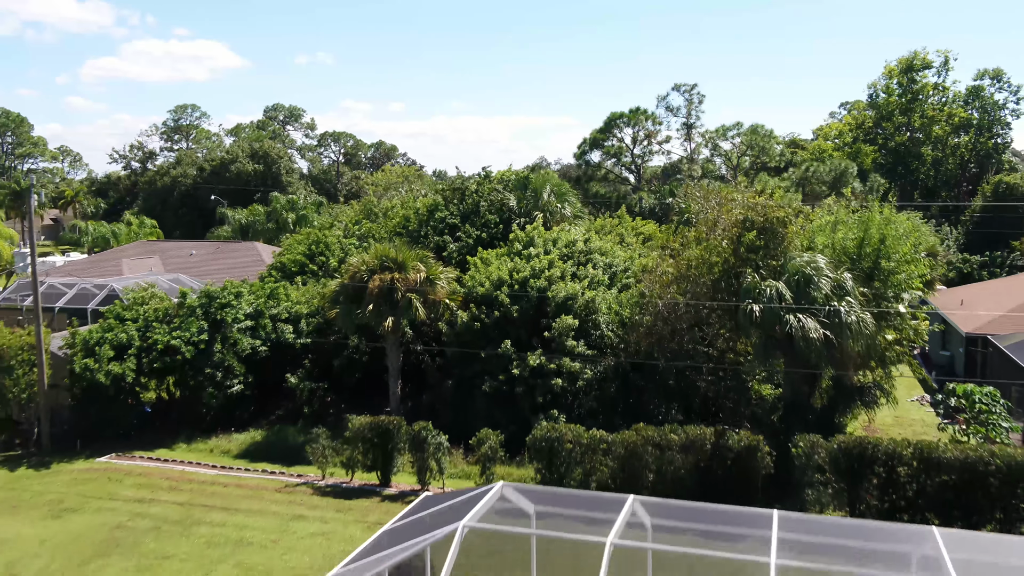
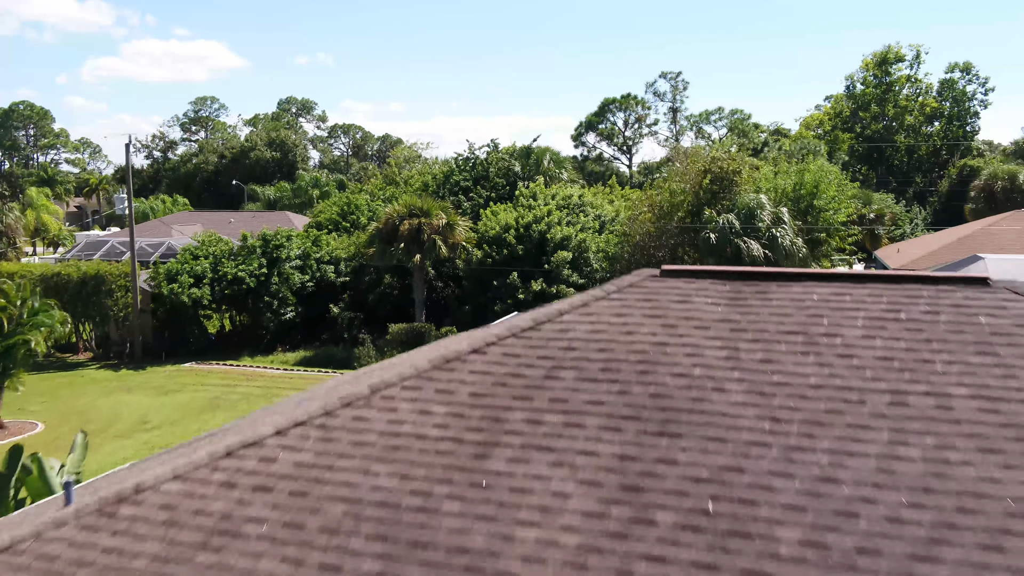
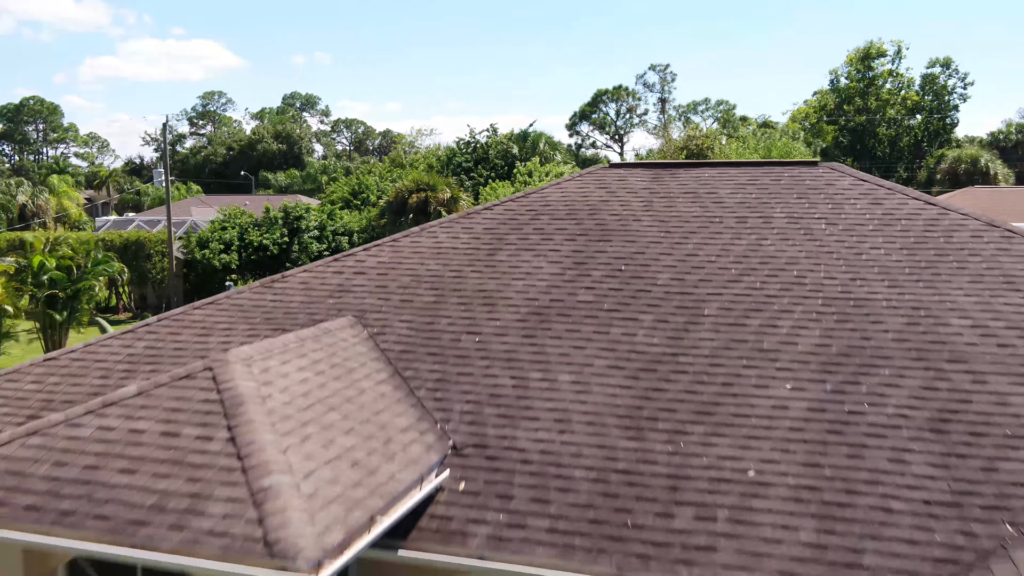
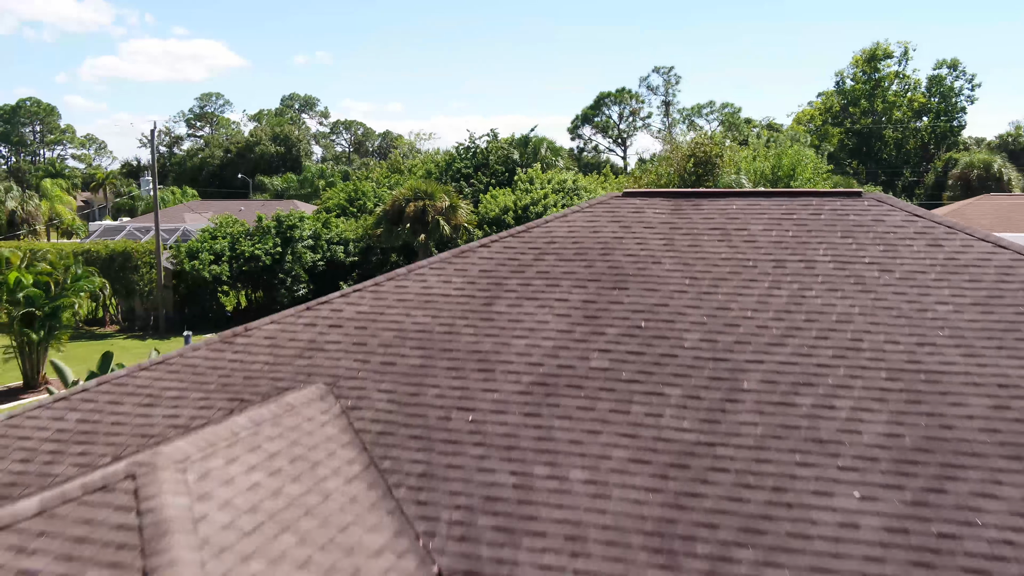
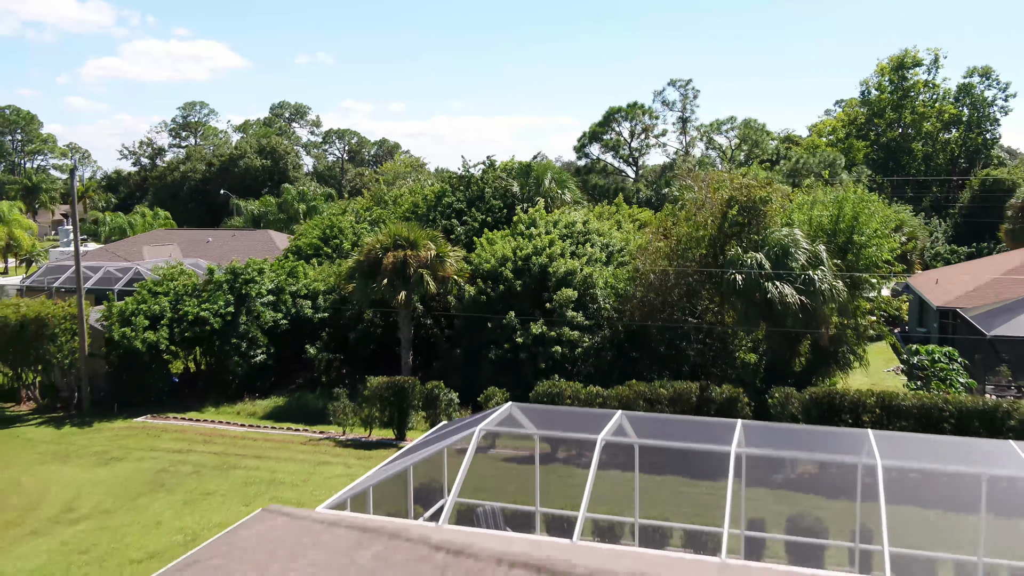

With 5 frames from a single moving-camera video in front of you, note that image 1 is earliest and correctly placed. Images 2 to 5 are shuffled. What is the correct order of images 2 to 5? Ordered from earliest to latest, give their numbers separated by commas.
5, 2, 4, 3
